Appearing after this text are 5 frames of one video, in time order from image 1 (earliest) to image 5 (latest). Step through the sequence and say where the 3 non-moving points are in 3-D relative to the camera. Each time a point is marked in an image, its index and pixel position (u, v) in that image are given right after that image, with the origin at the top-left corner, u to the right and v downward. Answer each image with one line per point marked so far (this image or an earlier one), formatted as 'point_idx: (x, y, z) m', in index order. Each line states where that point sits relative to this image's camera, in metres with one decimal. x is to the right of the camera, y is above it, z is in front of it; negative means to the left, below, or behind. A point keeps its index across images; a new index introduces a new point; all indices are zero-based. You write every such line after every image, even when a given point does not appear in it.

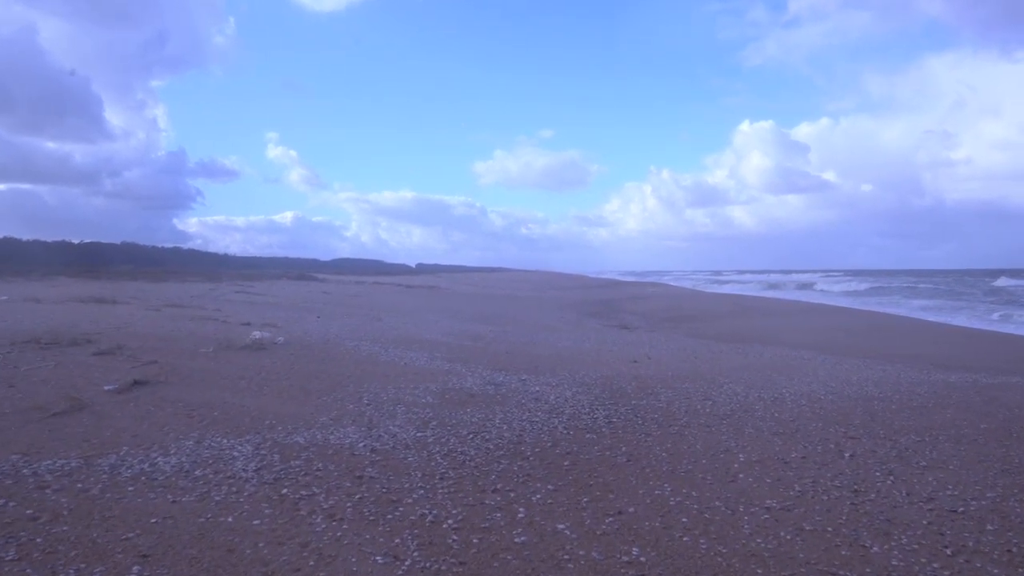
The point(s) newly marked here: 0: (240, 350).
0: (-5.2, -1.2, +13.5) m
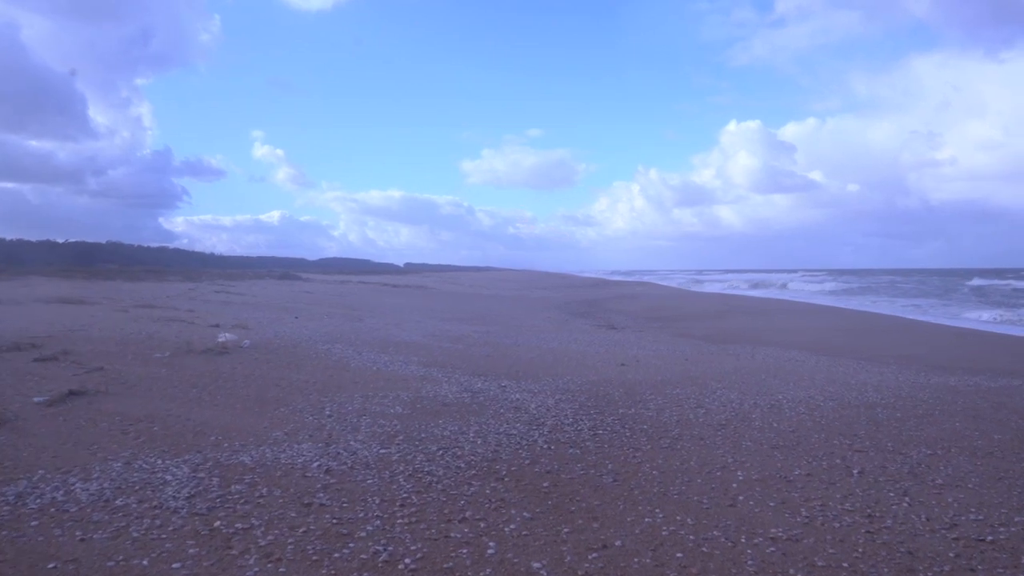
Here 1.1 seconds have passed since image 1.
0: (-5.5, -1.2, +12.5) m
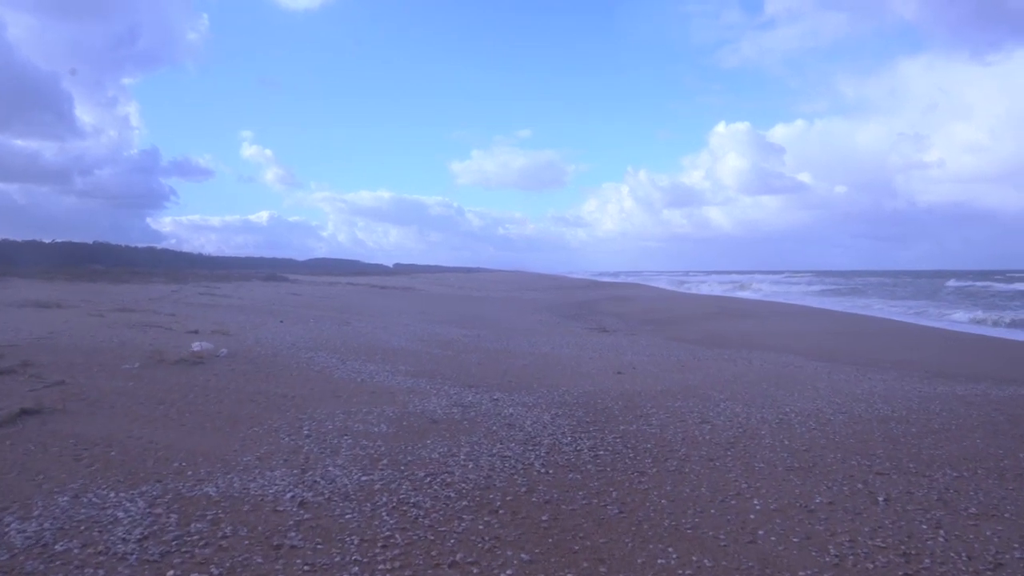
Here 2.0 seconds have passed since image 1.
0: (-5.7, -1.3, +11.7) m
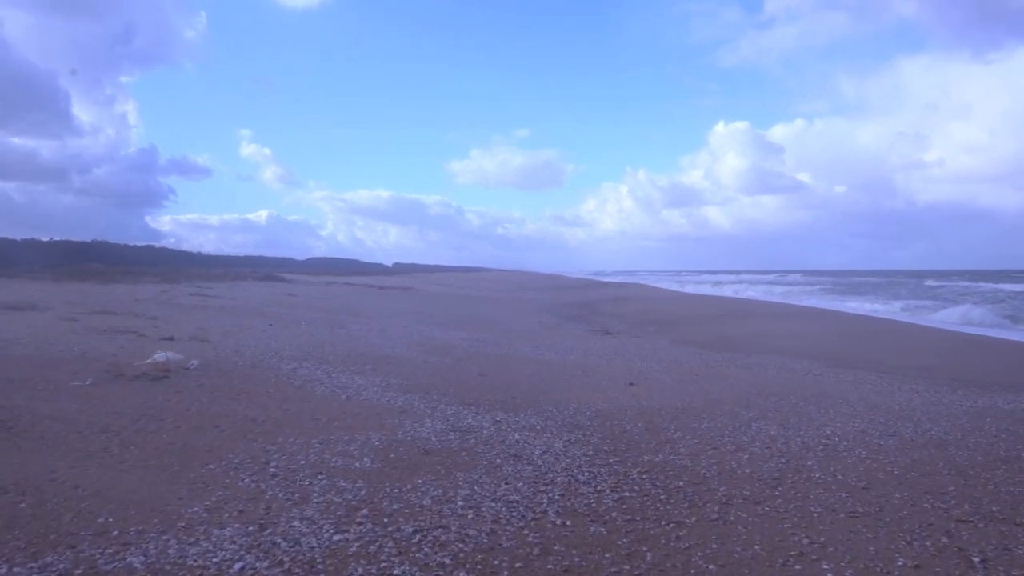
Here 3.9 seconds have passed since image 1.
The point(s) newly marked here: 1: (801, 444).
0: (-5.6, -1.4, +10.3) m
1: (+4.0, -2.1, +9.7) m
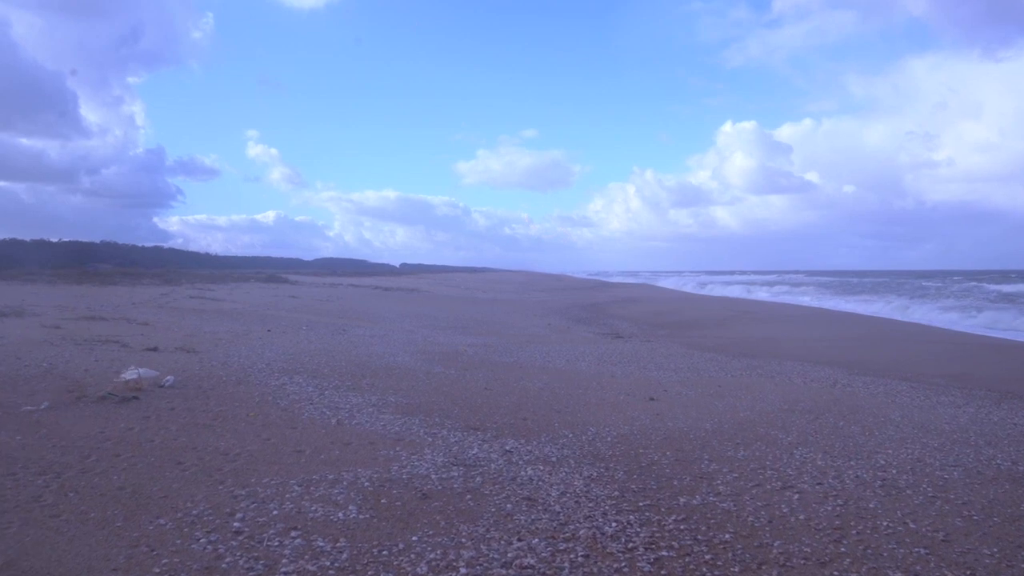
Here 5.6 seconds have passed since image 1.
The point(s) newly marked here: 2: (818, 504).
0: (-5.4, -1.5, +9.2) m
1: (+4.1, -2.3, +8.4) m
2: (+3.2, -2.2, +7.4) m
